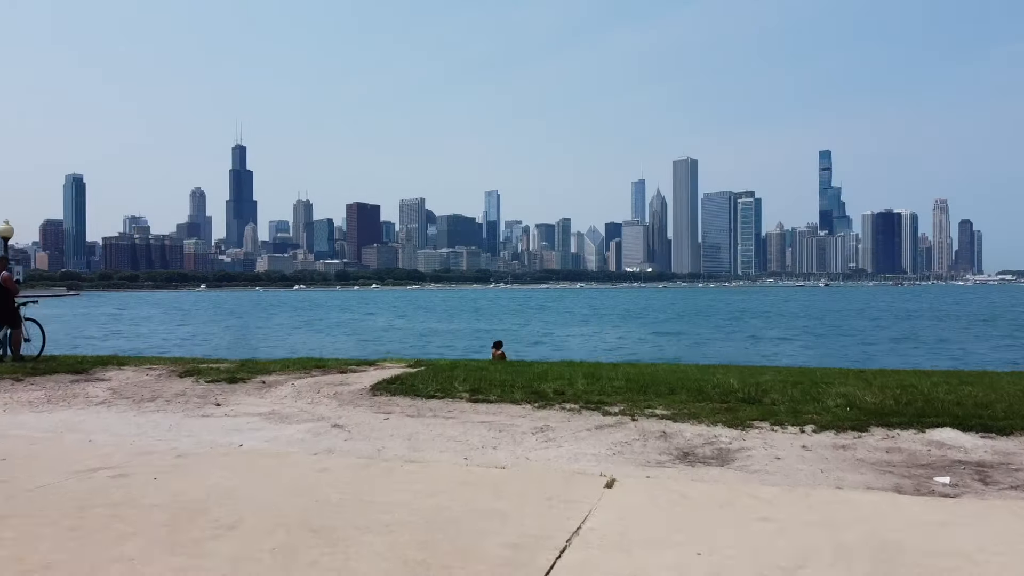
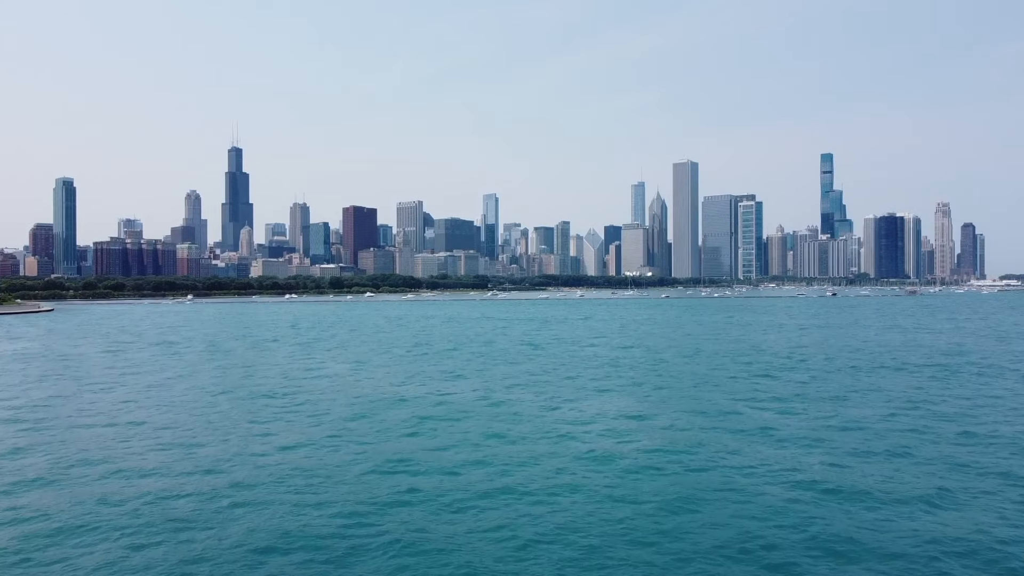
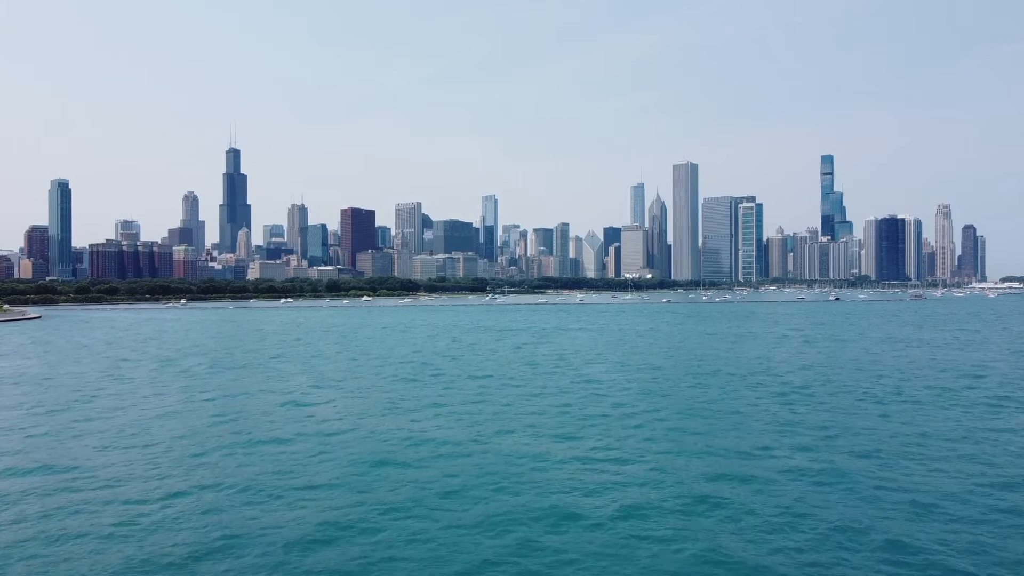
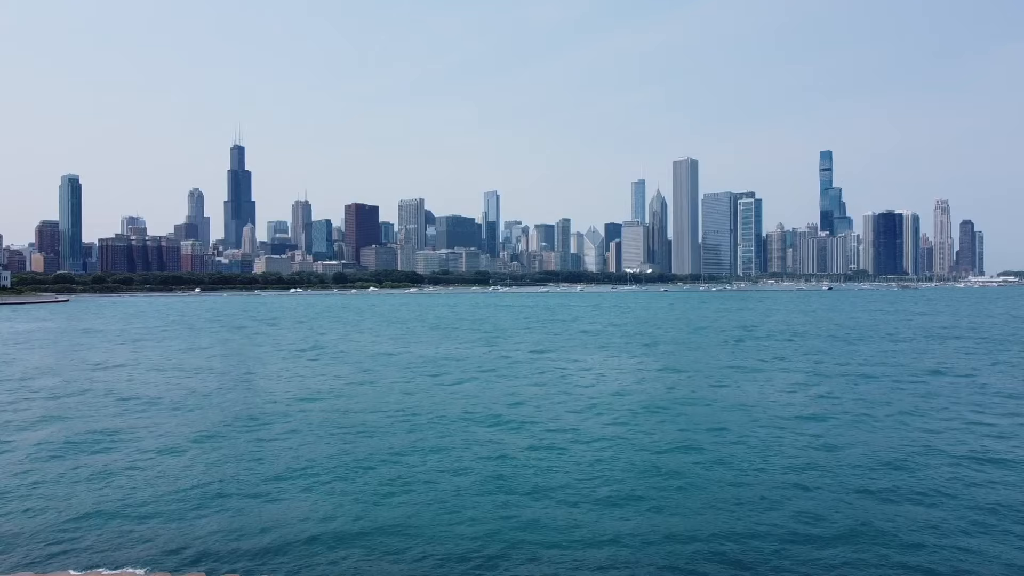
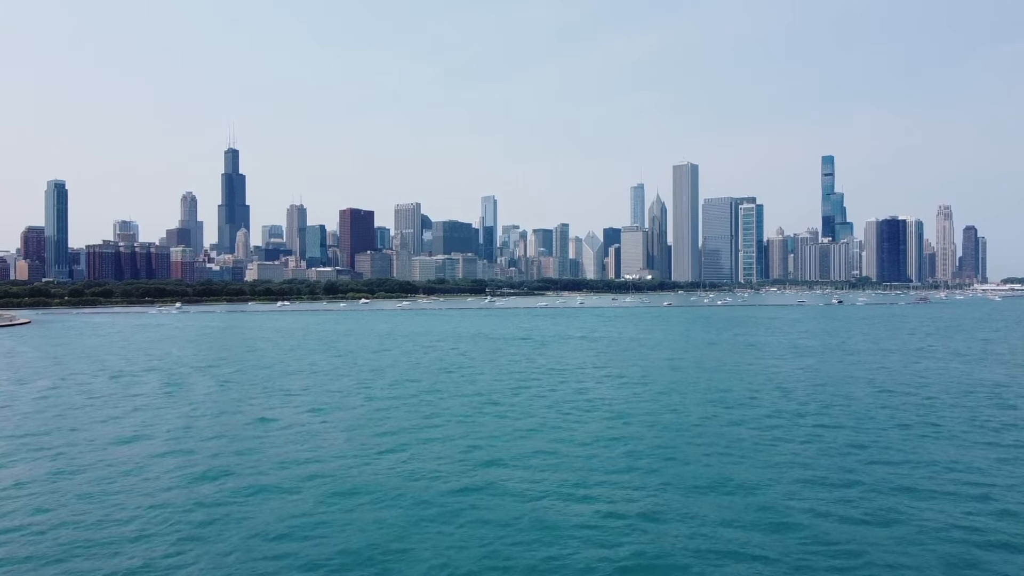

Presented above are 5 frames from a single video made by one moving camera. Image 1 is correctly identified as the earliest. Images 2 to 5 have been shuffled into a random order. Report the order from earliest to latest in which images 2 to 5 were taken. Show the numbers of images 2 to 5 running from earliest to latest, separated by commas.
4, 2, 3, 5
